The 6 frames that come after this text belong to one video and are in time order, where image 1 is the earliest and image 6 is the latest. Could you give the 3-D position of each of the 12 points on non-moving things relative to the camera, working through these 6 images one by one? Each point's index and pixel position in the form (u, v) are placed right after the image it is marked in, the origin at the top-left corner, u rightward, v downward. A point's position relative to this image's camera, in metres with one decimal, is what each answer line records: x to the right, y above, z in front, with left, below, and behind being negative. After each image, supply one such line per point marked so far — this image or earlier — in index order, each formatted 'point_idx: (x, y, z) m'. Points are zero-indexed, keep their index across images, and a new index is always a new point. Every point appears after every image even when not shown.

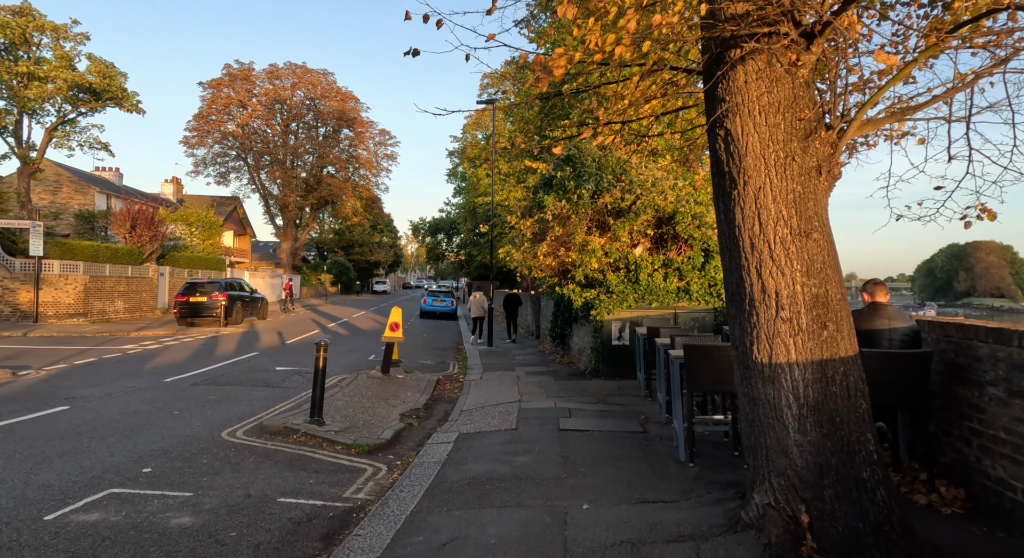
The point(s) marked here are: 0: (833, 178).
0: (+1.8, +0.6, +3.4) m
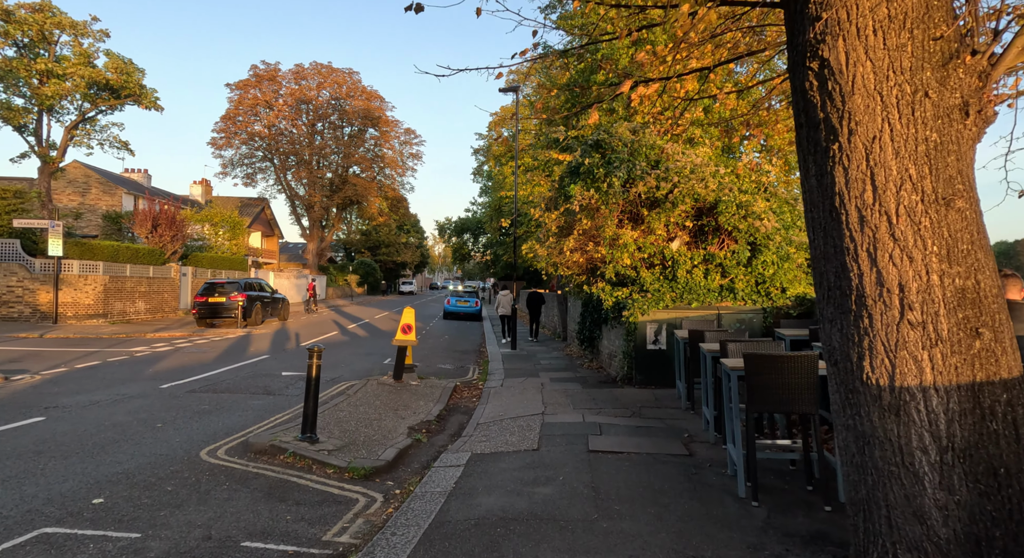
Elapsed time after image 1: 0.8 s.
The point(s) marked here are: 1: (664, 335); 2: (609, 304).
0: (+1.9, +0.6, +2.4) m
1: (+2.3, -0.8, +9.0) m
2: (+1.6, -0.4, +9.8) m
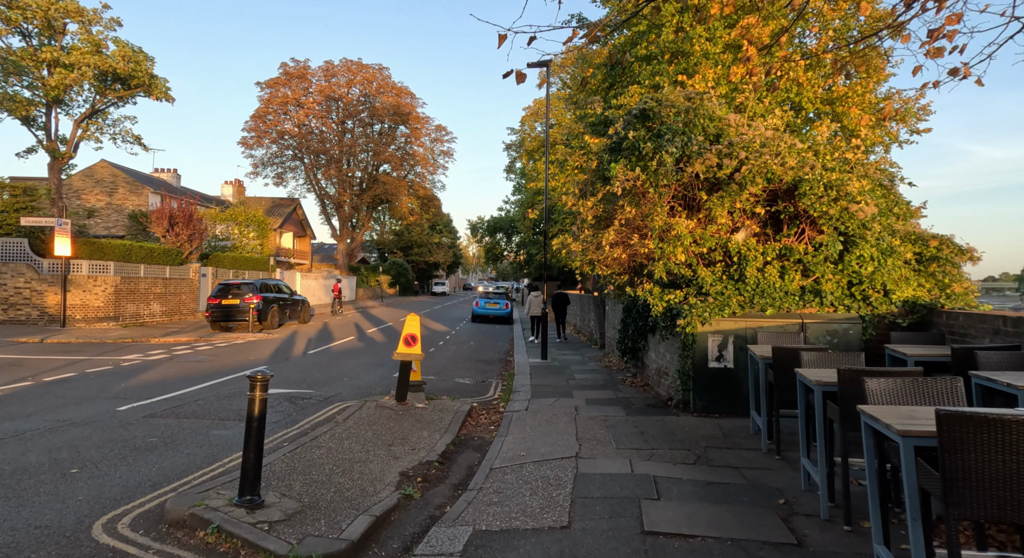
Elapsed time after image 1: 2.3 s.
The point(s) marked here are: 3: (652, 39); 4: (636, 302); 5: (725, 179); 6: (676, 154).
0: (+1.8, +0.6, +0.5) m
1: (+2.6, -0.9, +7.1) m
2: (+2.0, -0.4, +7.9) m
3: (+2.9, +5.0, +12.6) m
4: (+2.0, -0.4, +9.8) m
5: (+2.8, +1.3, +7.9) m
6: (+2.2, +1.7, +7.8) m
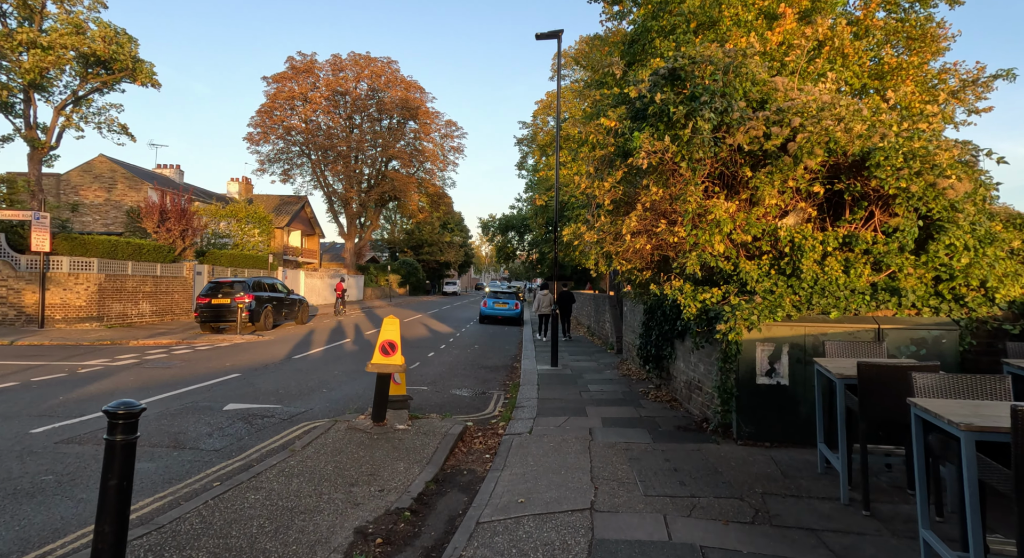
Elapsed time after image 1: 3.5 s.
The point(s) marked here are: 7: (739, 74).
0: (+1.6, +0.7, -0.9) m
1: (+2.6, -0.8, +5.7) m
2: (+2.0, -0.3, +6.5) m
3: (+3.1, +5.1, +11.1) m
4: (+2.1, -0.3, +8.3) m
5: (+2.8, +1.4, +6.5) m
6: (+2.2, +1.7, +6.4) m
7: (+2.6, +2.3, +6.8) m
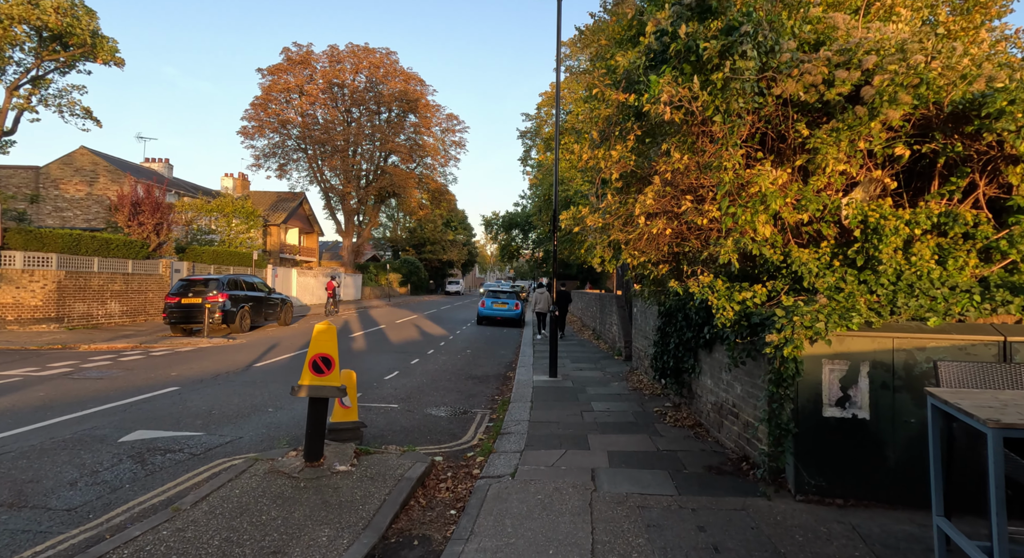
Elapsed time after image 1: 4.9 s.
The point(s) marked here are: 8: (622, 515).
0: (+1.4, +0.7, -2.5) m
1: (+2.4, -0.7, +4.0) m
2: (+1.8, -0.3, +4.9) m
3: (+2.9, +5.1, +9.5) m
4: (+1.9, -0.3, +6.7) m
5: (+2.6, +1.4, +4.8) m
6: (+2.0, +1.8, +4.8) m
7: (+2.4, +2.4, +5.2) m
8: (+0.8, -1.6, +4.1) m
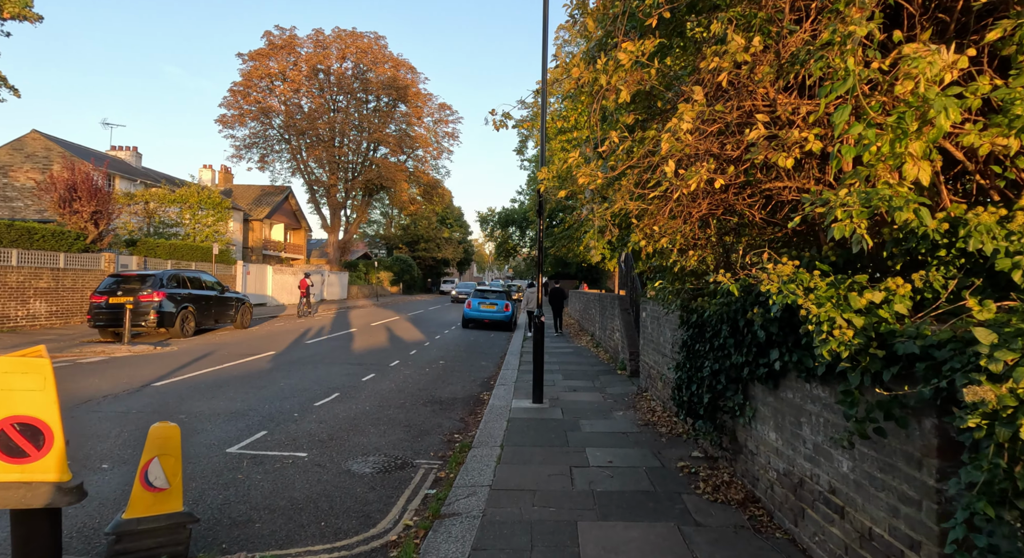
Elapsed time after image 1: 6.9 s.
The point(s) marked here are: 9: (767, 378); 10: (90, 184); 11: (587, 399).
0: (+1.0, +0.8, -4.9) m
1: (+2.0, -0.7, +1.6) m
2: (+1.4, -0.2, +2.5) m
3: (+2.6, +5.2, +7.0) m
4: (+1.5, -0.2, +4.3) m
5: (+2.3, +1.5, +2.4) m
6: (+1.6, +1.8, +2.4) m
7: (+2.1, +2.5, +2.8) m
8: (+0.4, -1.6, +1.7) m
9: (+1.6, -0.6, +3.8) m
10: (-12.8, +2.9, +18.3) m
11: (+1.0, -1.6, +8.0) m
